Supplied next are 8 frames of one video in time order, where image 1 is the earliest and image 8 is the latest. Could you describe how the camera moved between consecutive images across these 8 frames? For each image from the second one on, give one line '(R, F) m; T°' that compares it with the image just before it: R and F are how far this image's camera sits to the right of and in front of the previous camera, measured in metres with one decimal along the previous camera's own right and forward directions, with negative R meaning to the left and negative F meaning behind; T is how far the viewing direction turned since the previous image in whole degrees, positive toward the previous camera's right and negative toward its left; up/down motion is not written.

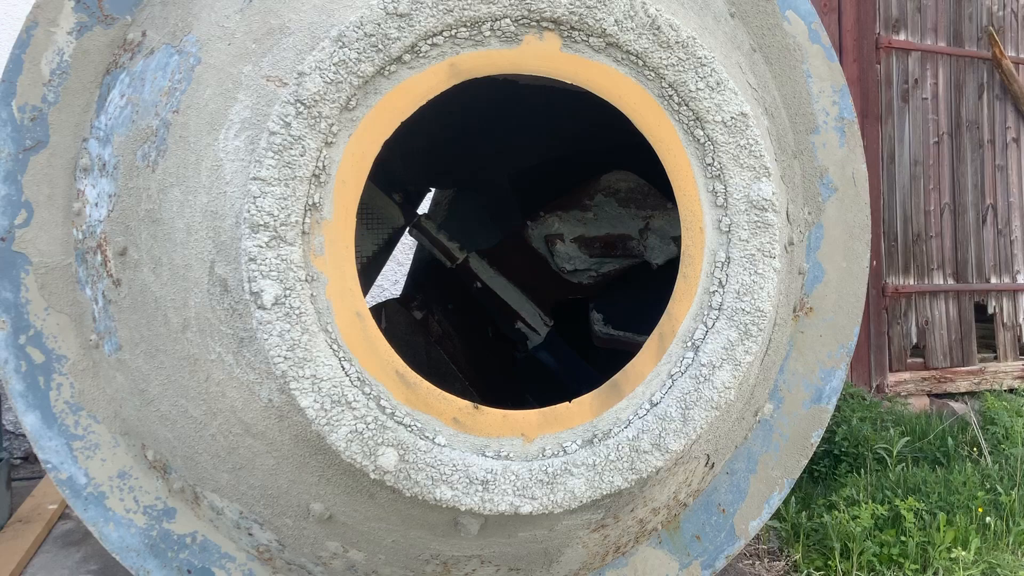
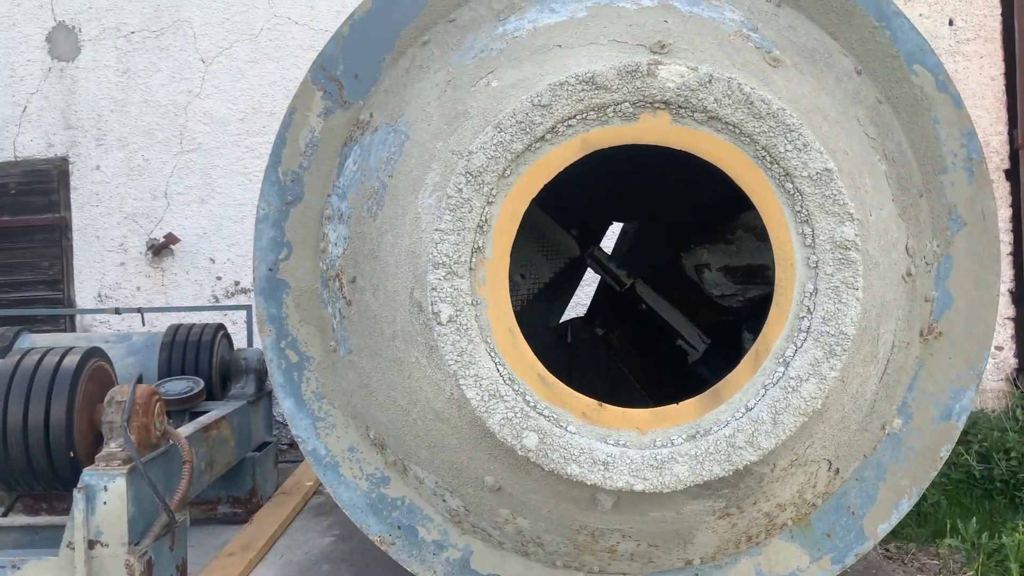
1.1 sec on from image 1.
(+0.2, -0.3) m; -15°
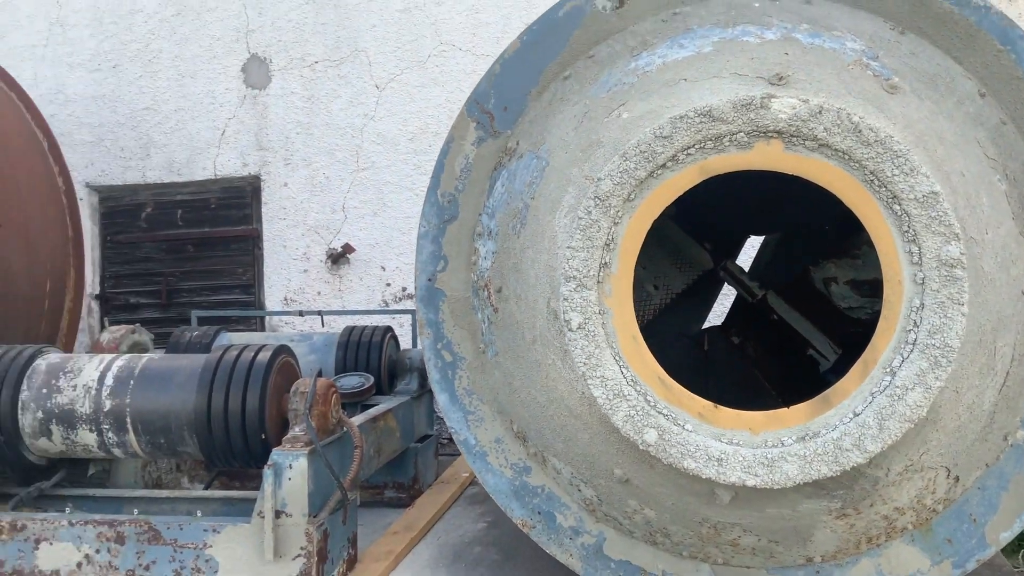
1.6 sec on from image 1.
(+0.1, -0.2) m; -10°
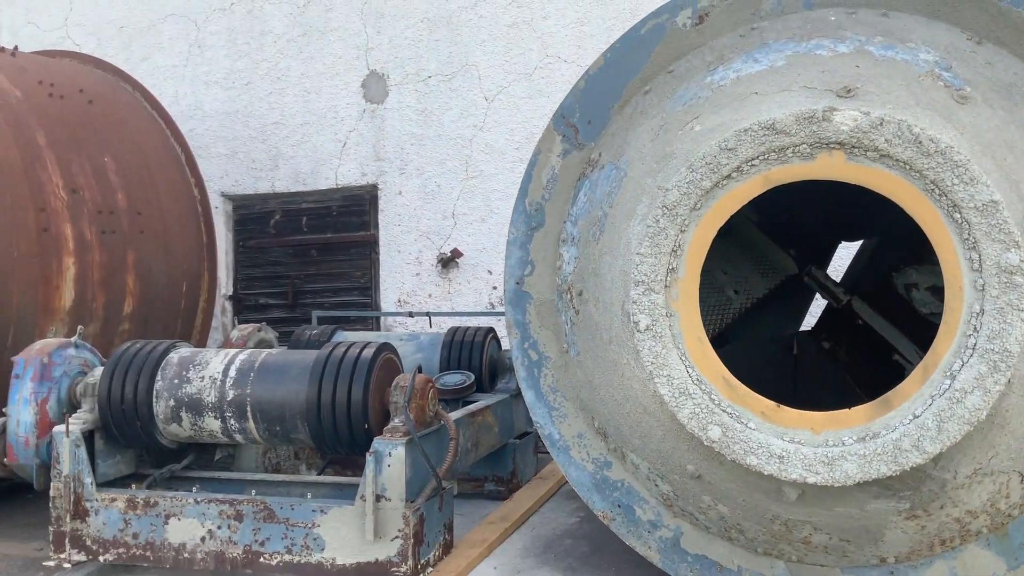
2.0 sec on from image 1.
(+0.1, -0.1) m; -8°
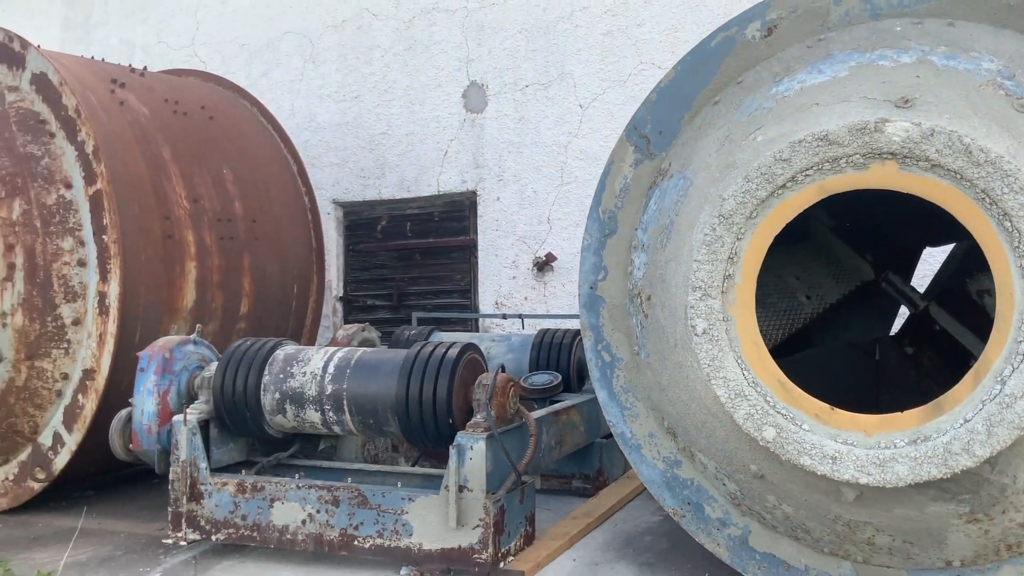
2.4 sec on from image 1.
(+0.1, -0.1) m; -7°
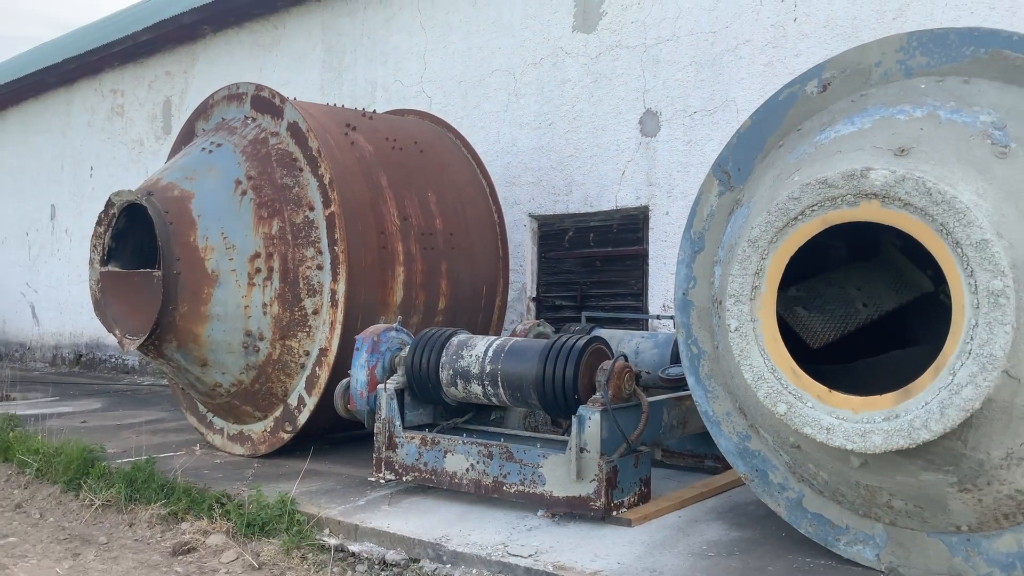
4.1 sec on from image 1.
(+0.4, -0.6) m; -15°
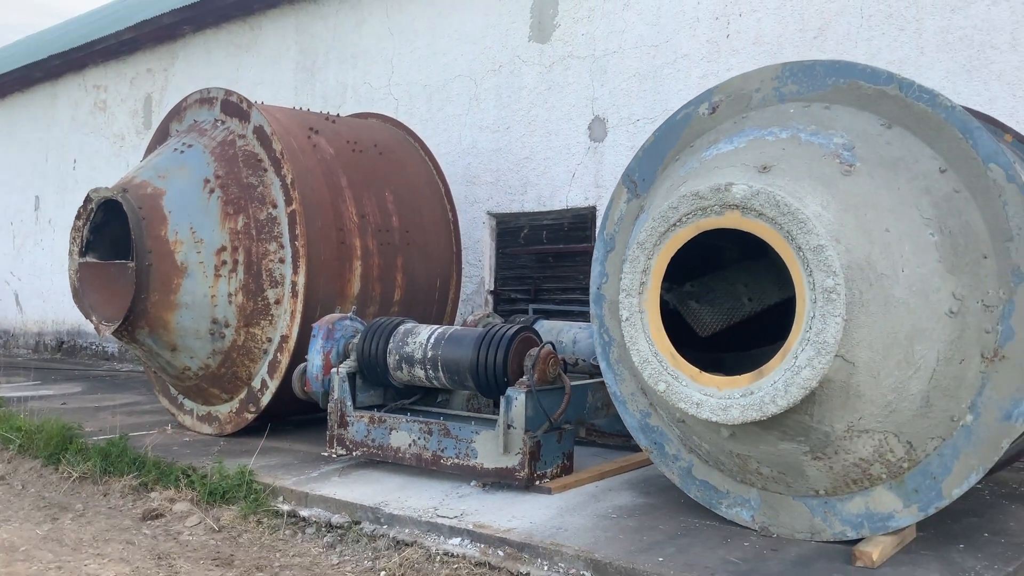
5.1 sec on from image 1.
(+0.2, -0.3) m; +1°
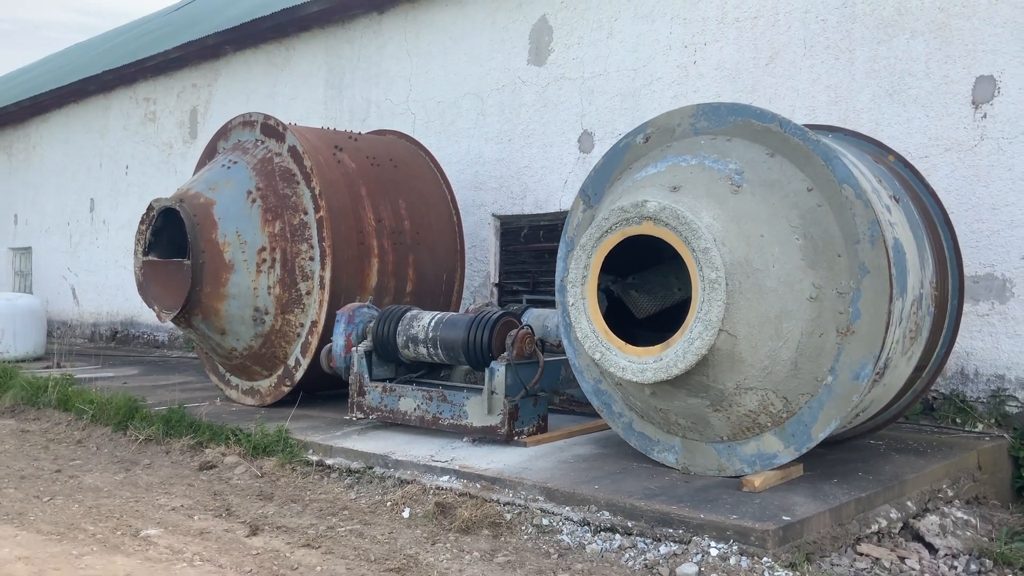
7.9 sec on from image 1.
(+0.2, -0.8) m; -2°
